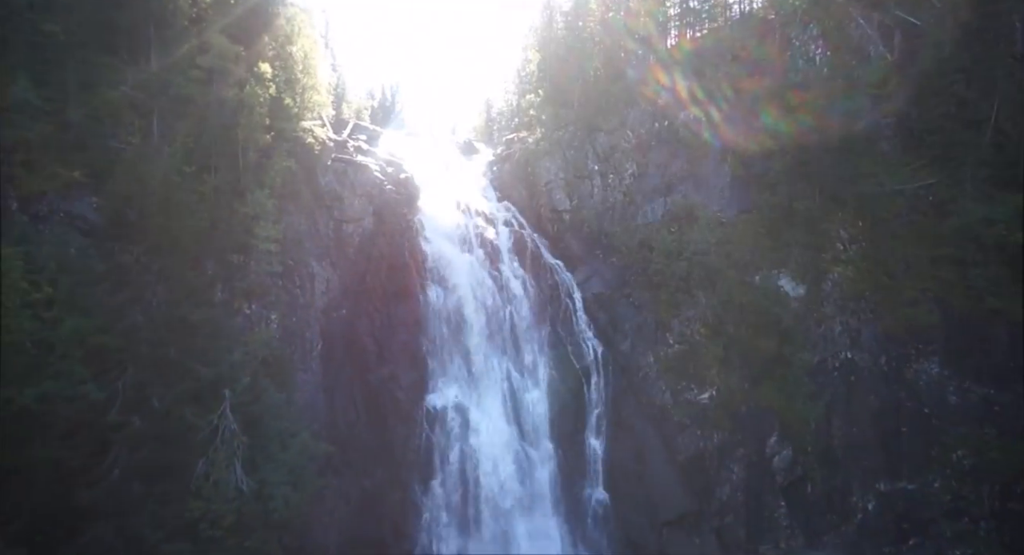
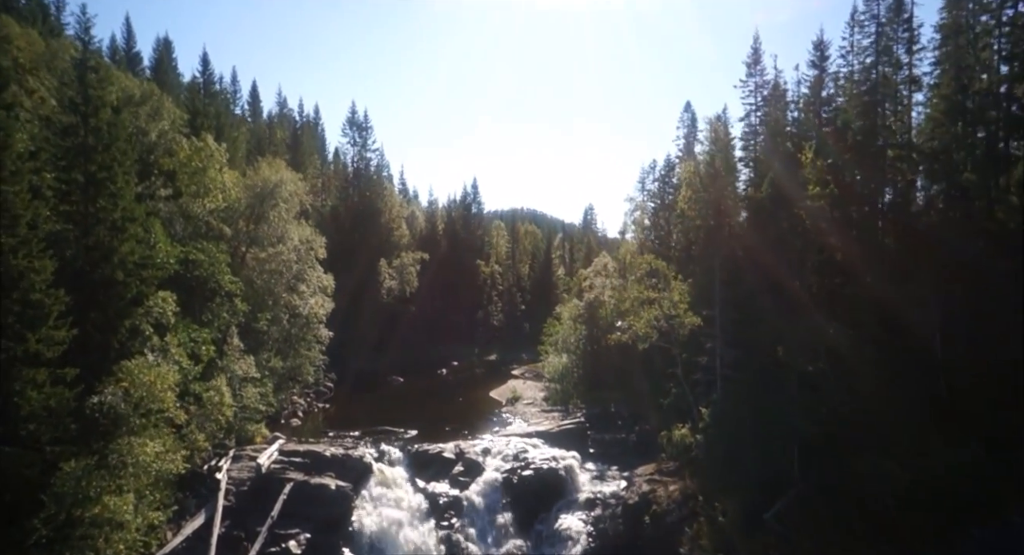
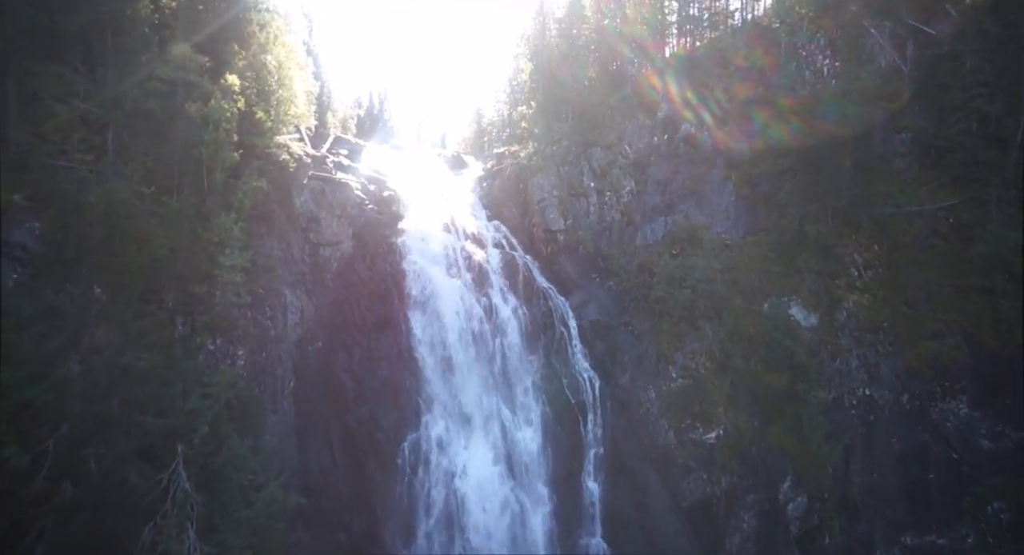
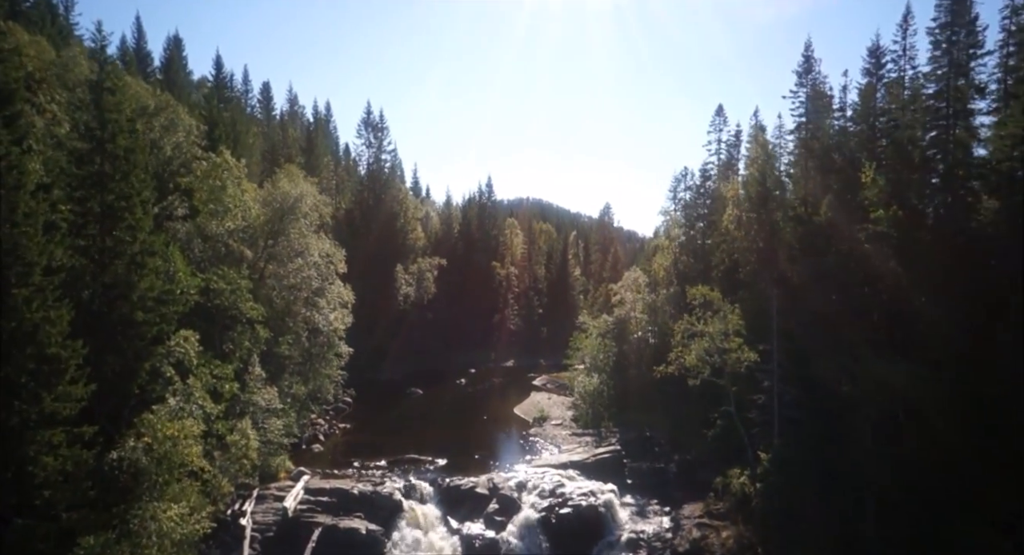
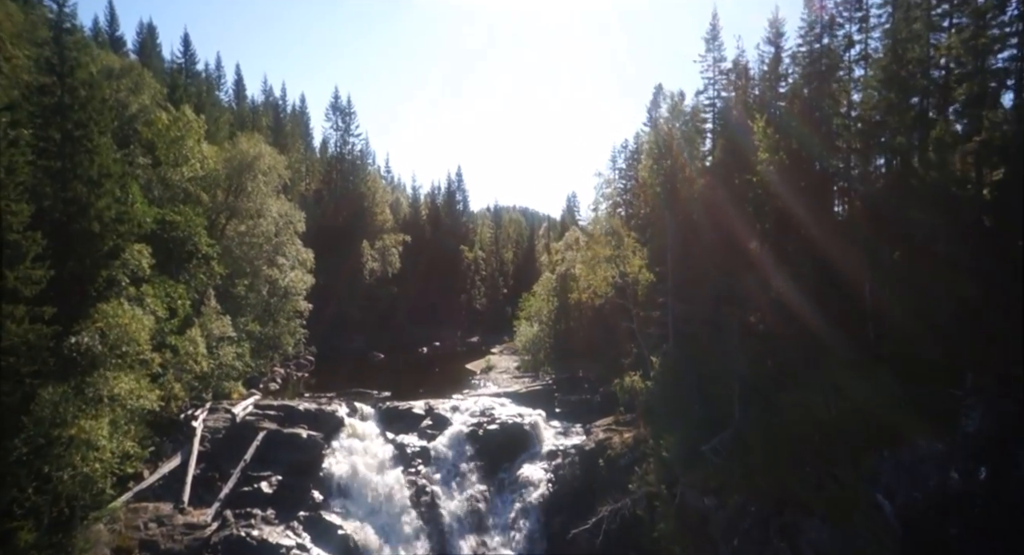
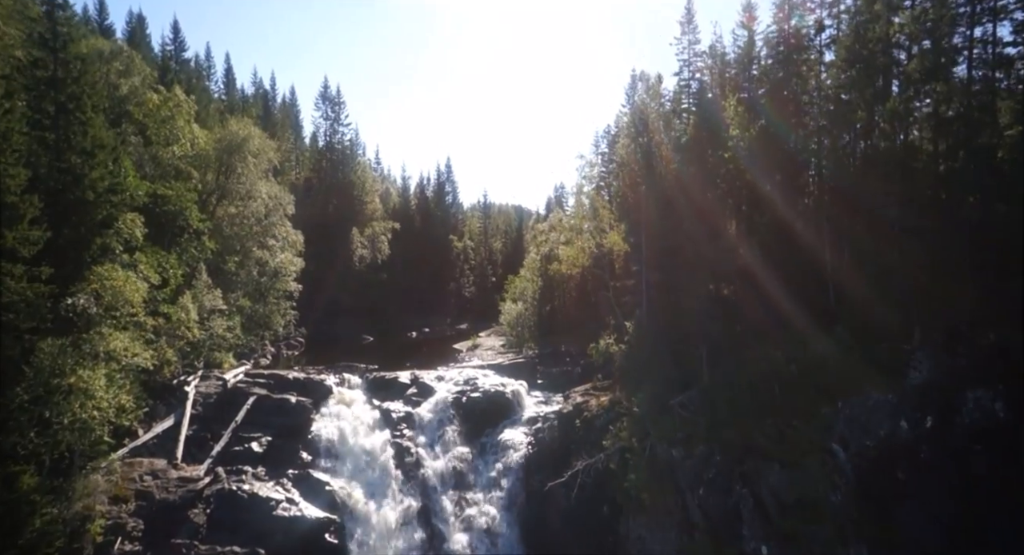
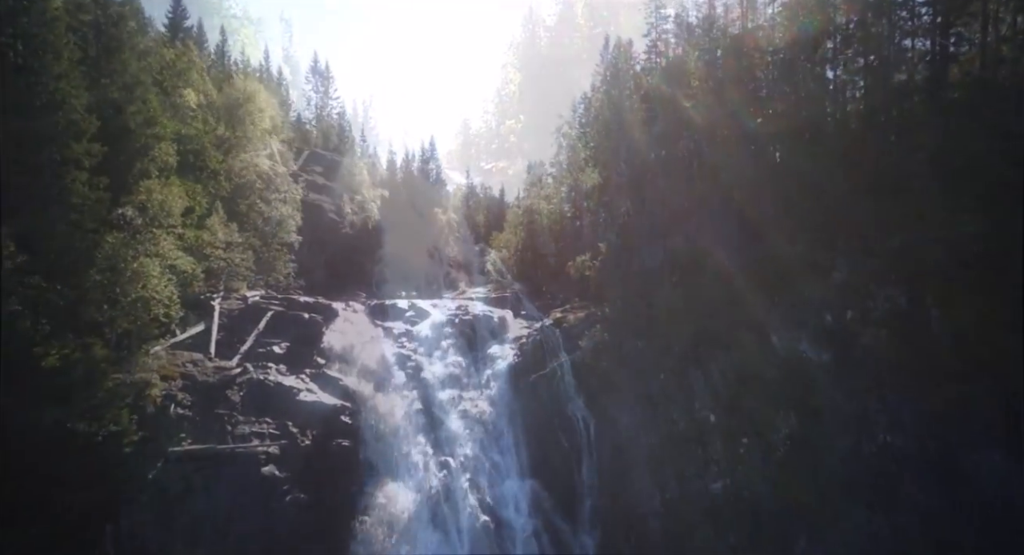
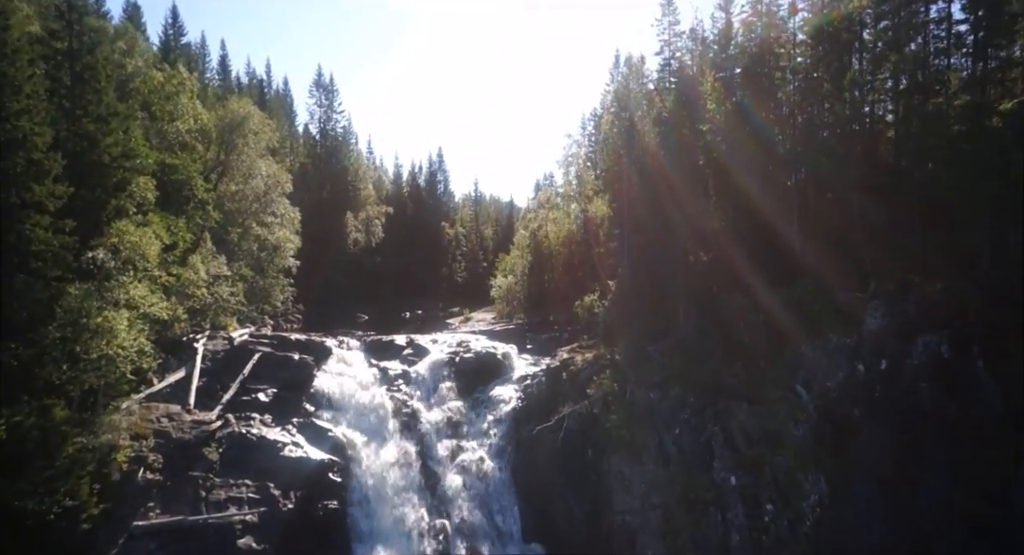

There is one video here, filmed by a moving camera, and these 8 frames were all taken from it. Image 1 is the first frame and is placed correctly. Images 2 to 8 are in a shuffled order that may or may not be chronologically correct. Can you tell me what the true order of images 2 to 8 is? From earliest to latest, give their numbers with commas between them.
3, 7, 8, 6, 5, 2, 4
